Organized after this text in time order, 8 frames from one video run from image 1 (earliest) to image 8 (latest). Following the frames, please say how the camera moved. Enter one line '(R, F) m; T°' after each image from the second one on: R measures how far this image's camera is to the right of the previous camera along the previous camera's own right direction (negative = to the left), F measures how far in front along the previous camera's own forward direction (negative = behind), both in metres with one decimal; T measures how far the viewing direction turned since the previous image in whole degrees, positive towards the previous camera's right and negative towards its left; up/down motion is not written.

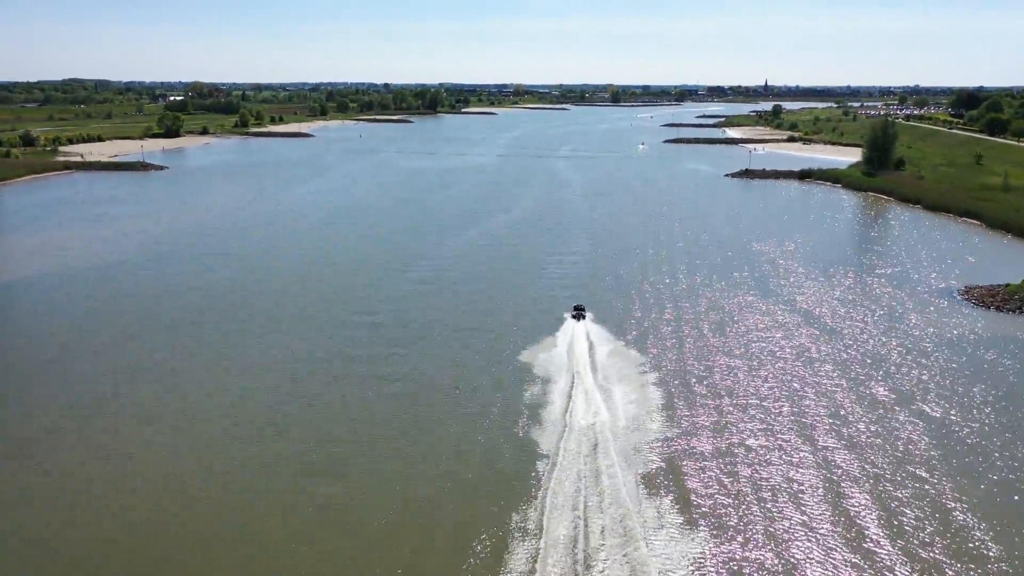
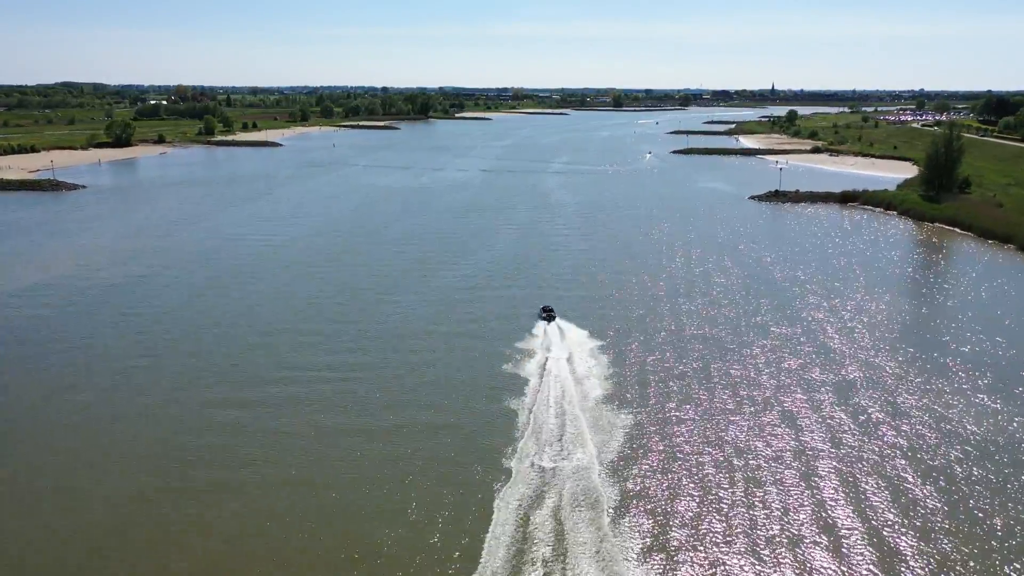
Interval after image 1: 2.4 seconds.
(+0.3, +4.1) m; 0°
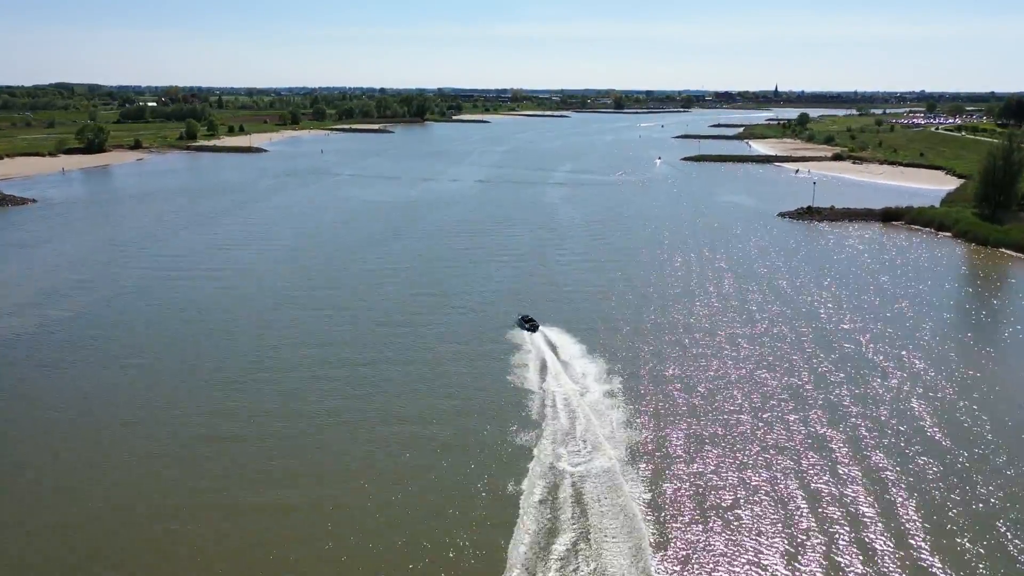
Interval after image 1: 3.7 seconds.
(0.0, +2.3) m; 0°
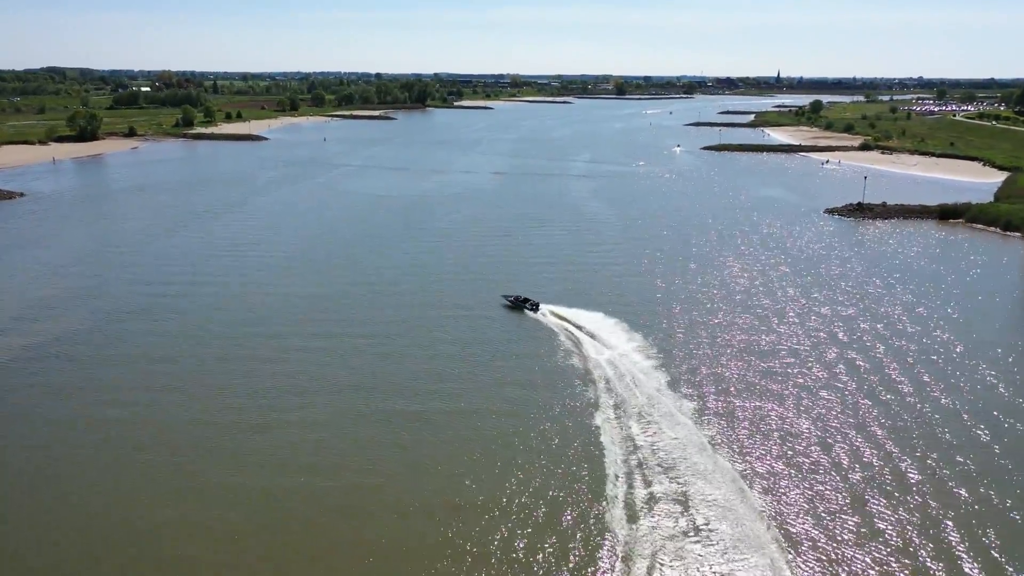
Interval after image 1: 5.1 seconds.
(-0.7, +1.3) m; 0°
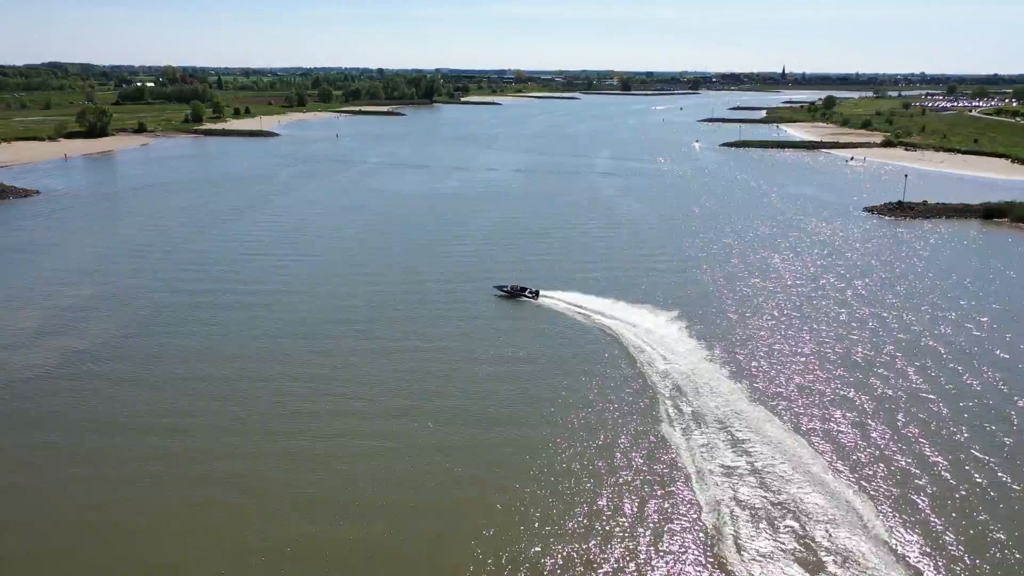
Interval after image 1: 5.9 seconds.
(-0.6, +0.5) m; 0°
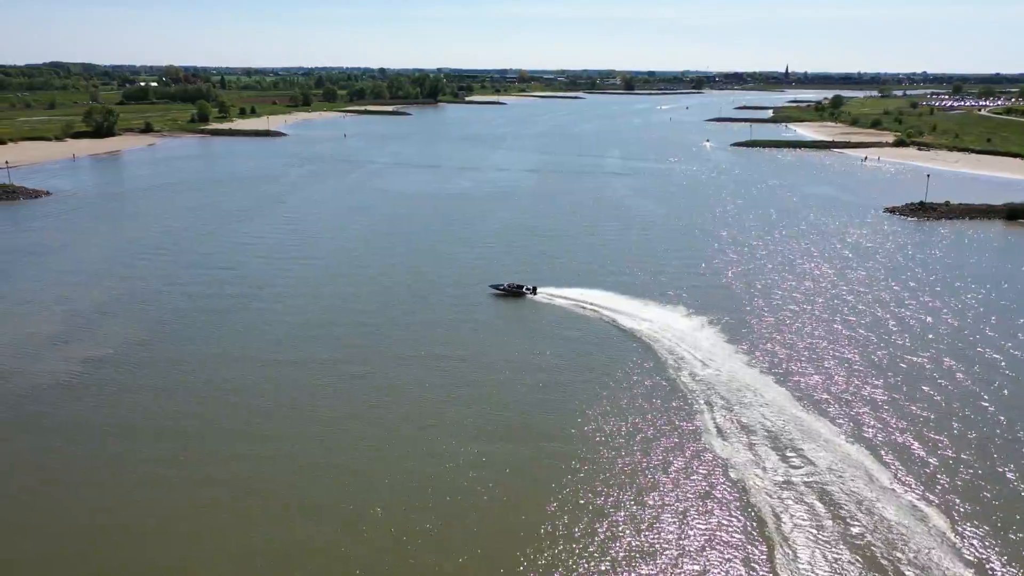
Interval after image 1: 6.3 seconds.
(-0.3, +0.2) m; 0°
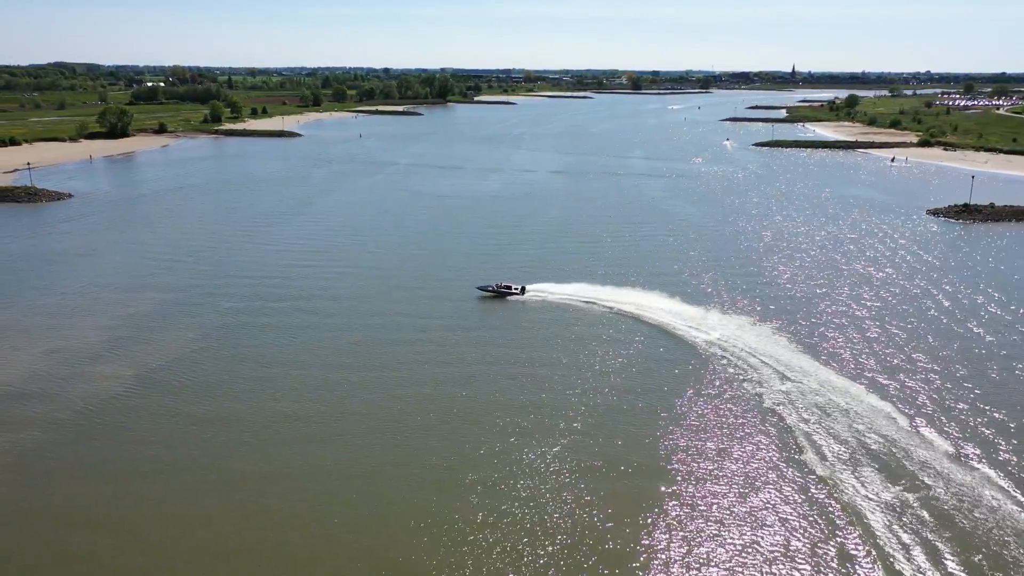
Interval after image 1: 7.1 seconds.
(-0.6, +0.4) m; 0°
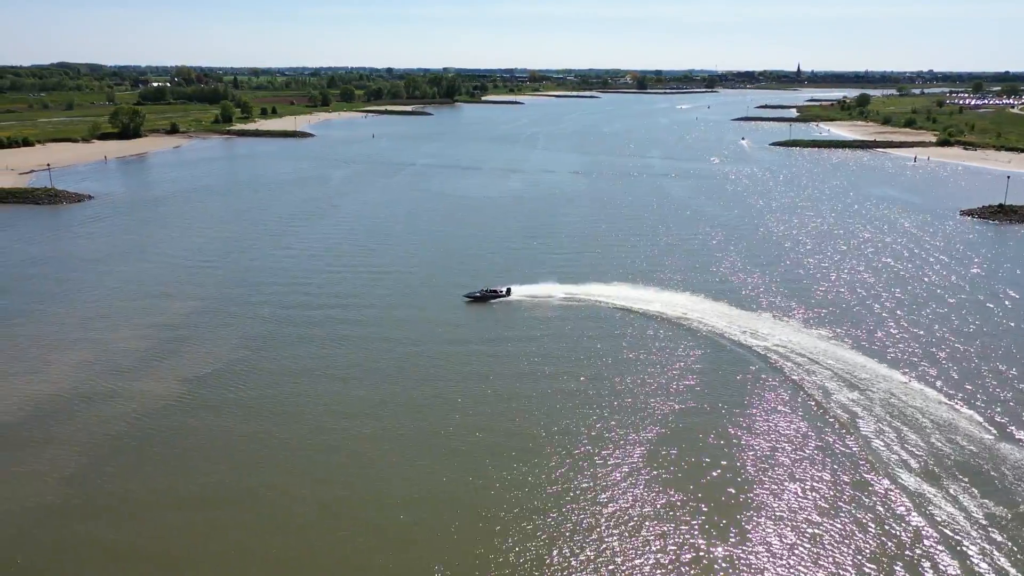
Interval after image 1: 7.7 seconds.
(-0.5, +0.3) m; 0°
